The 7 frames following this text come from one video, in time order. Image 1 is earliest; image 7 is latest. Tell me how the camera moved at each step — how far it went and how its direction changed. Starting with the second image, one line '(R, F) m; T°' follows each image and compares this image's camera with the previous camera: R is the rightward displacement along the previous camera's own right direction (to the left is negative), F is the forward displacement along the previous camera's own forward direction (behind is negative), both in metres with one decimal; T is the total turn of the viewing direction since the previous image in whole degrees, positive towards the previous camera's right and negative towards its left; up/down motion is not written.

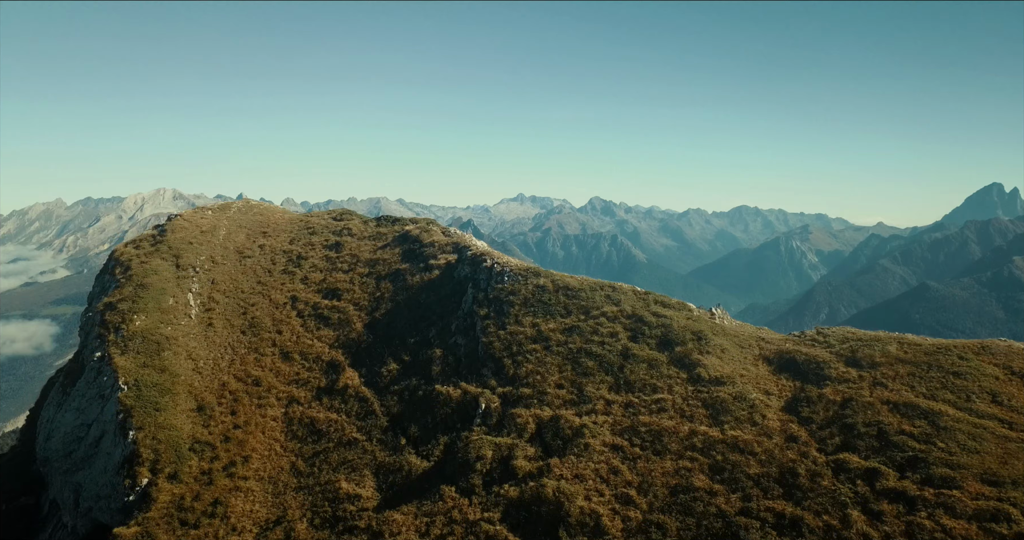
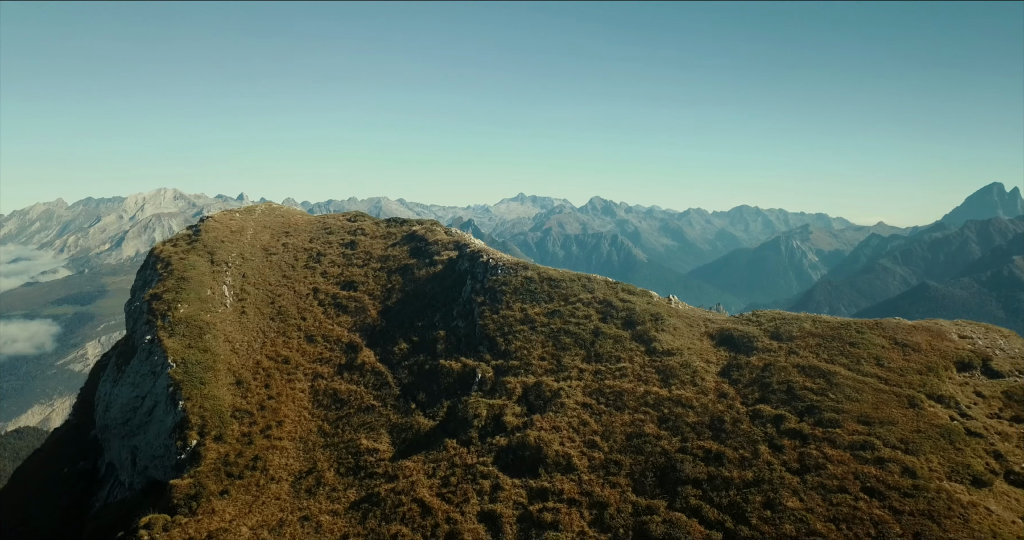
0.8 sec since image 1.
(+0.7, -7.2) m; 0°
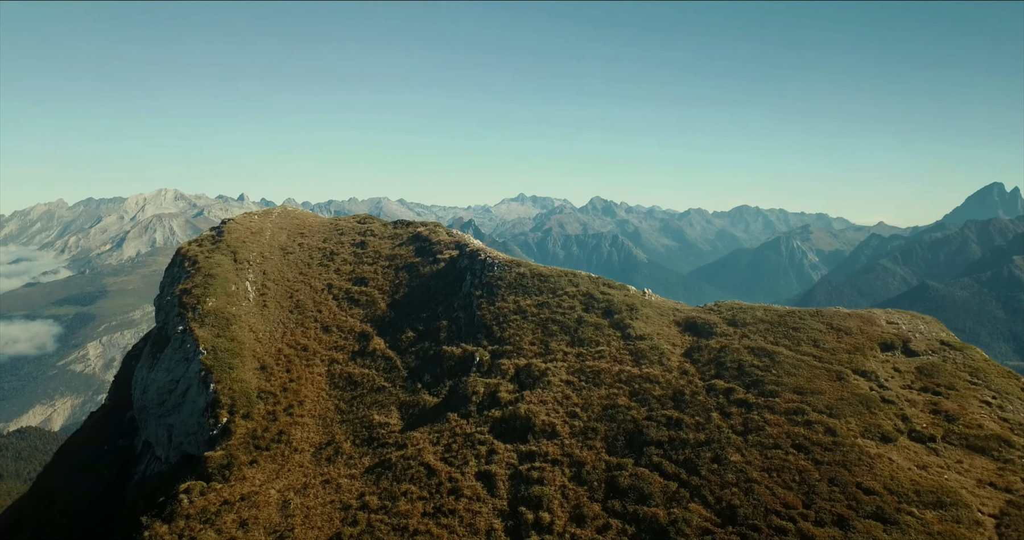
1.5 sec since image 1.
(+0.6, -5.9) m; 0°
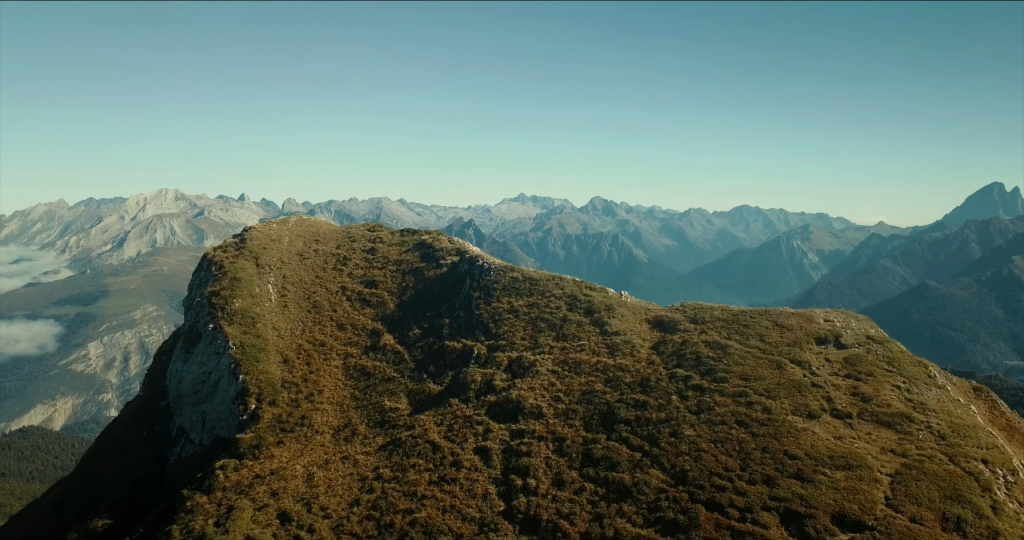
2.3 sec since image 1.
(+0.7, -7.0) m; 0°
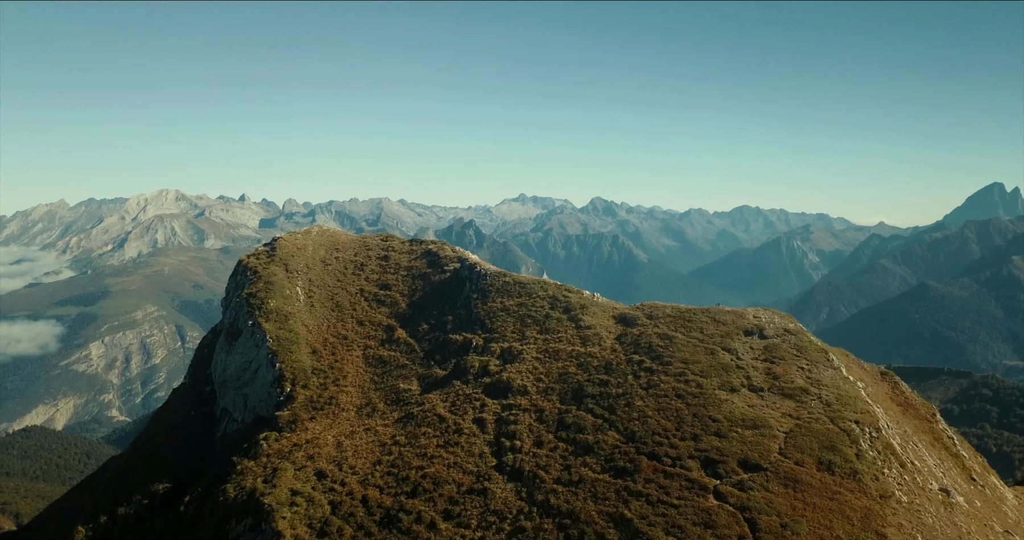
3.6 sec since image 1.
(+1.1, -11.7) m; 0°
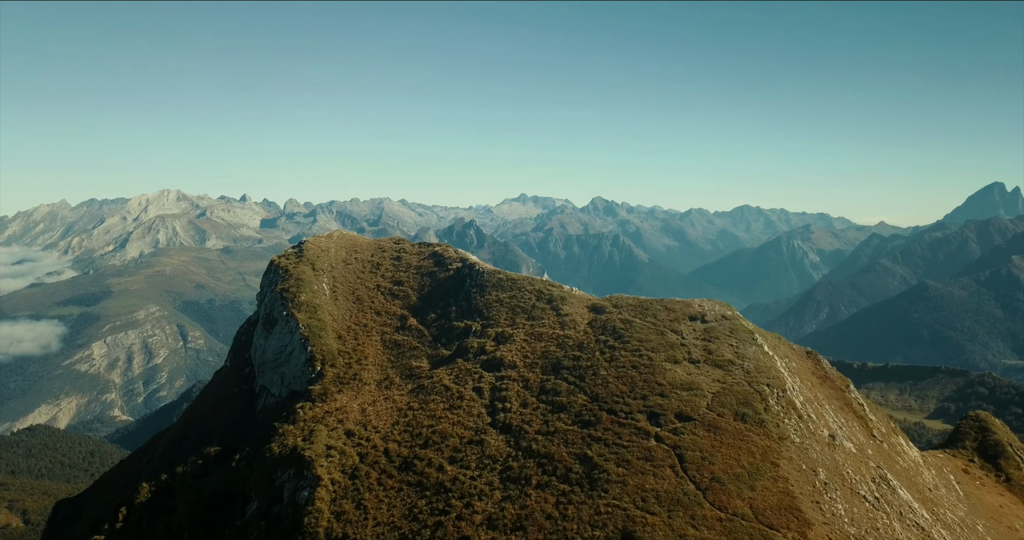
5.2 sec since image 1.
(+1.2, -14.1) m; 0°
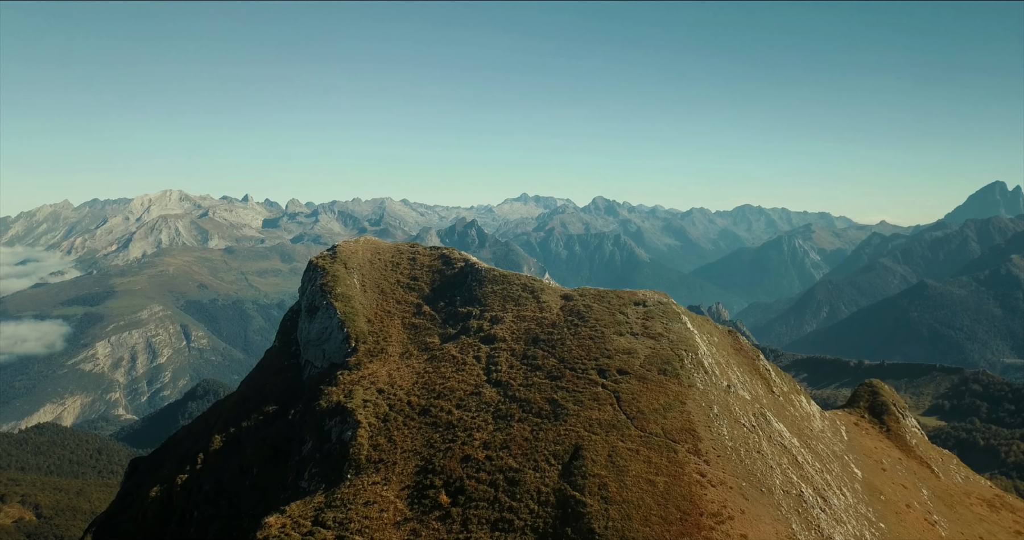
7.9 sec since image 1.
(+2.0, -24.1) m; 0°
